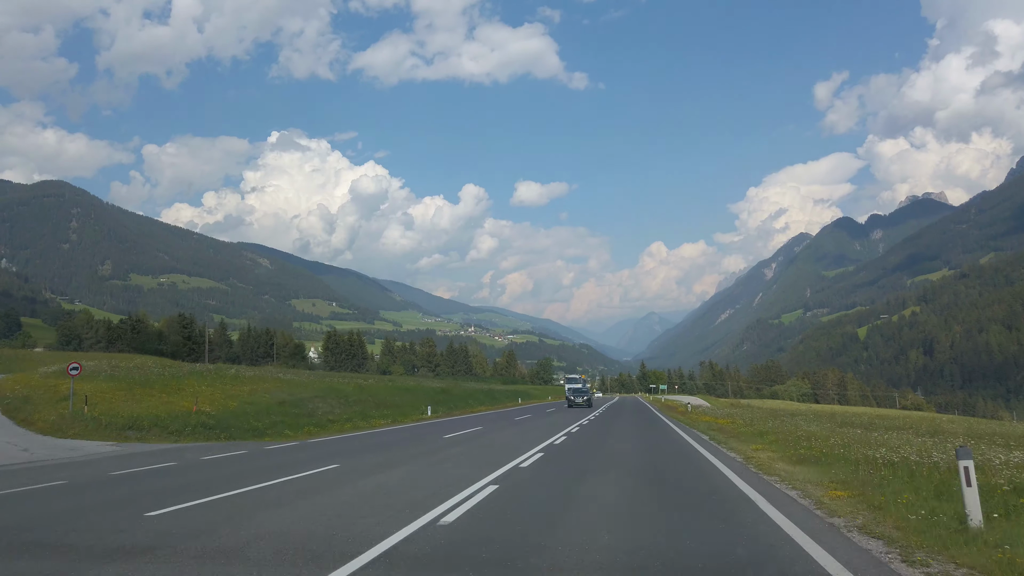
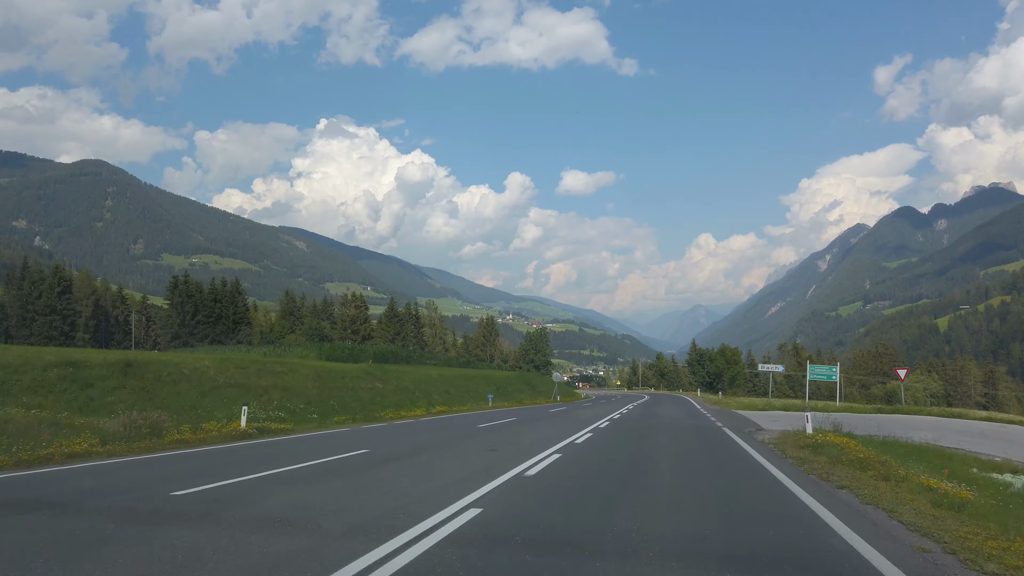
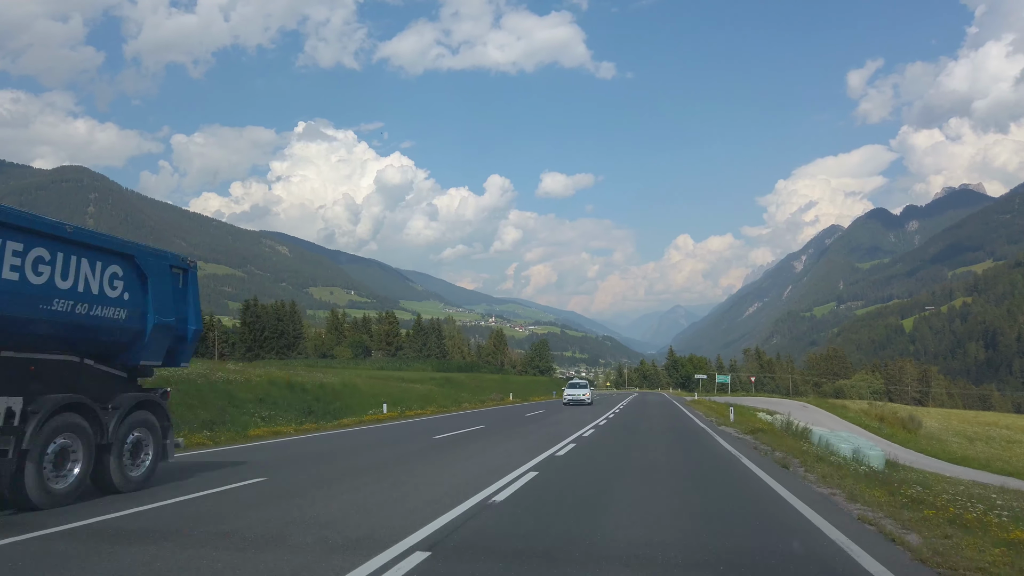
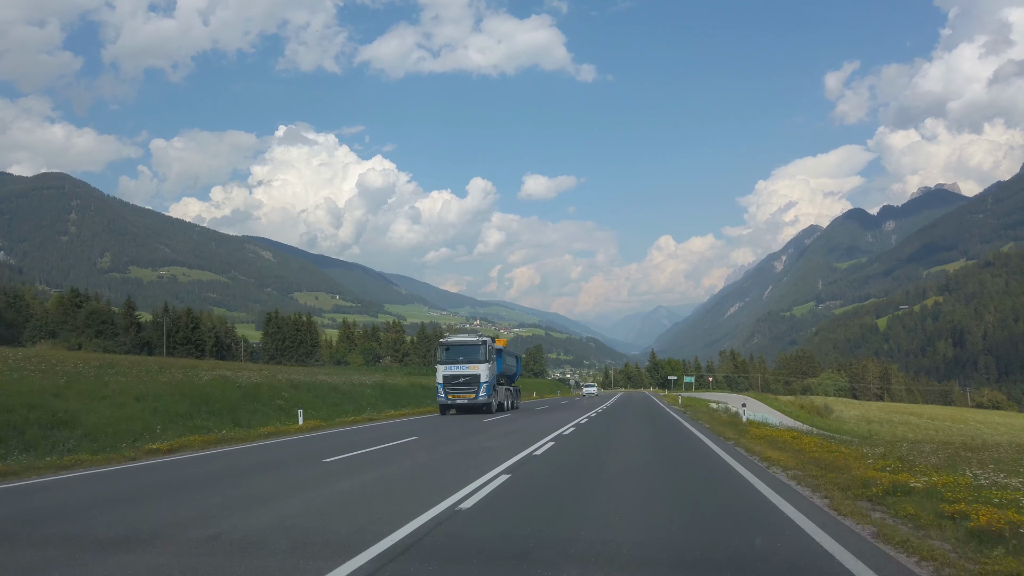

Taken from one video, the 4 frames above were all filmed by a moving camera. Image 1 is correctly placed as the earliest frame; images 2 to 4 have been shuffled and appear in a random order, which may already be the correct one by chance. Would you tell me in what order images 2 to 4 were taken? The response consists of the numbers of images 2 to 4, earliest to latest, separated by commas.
4, 3, 2
